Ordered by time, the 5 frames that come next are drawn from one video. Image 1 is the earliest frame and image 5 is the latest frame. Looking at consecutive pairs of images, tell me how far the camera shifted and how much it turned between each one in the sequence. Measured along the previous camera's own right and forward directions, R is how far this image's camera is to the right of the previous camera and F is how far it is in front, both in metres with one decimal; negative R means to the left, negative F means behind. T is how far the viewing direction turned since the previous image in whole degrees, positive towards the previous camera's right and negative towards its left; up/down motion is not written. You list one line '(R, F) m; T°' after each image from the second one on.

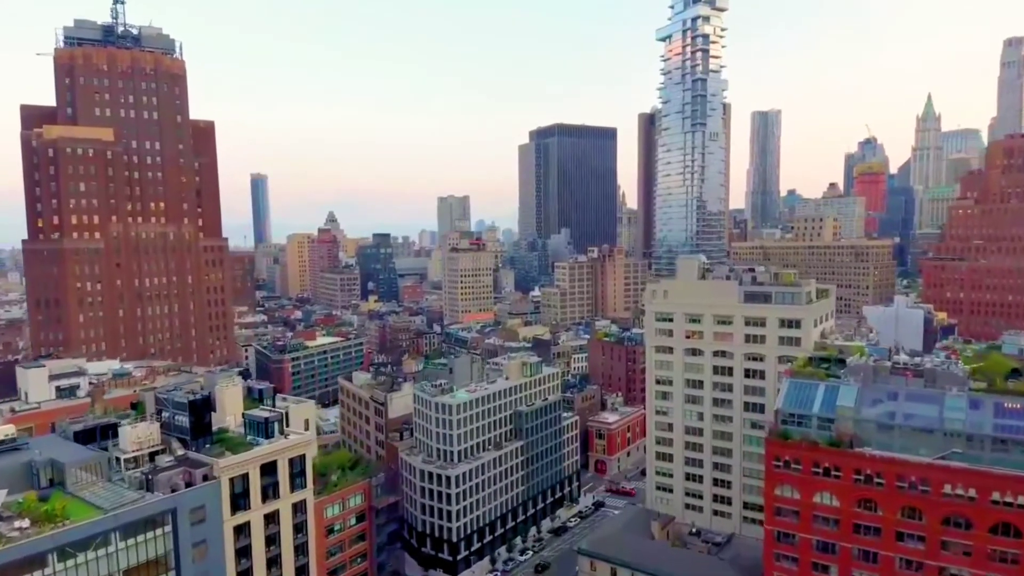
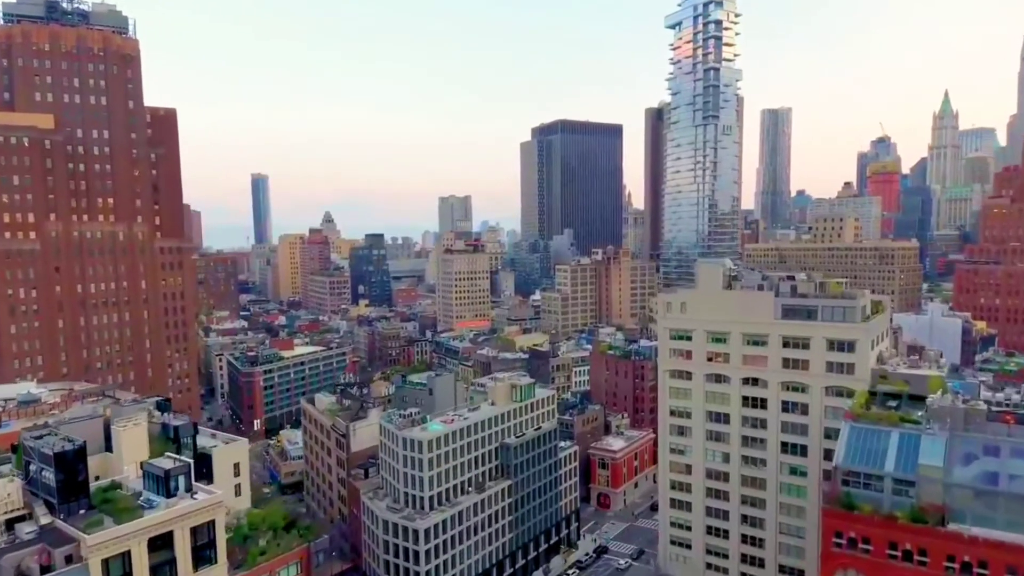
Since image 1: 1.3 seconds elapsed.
(+2.2, +14.1) m; 0°
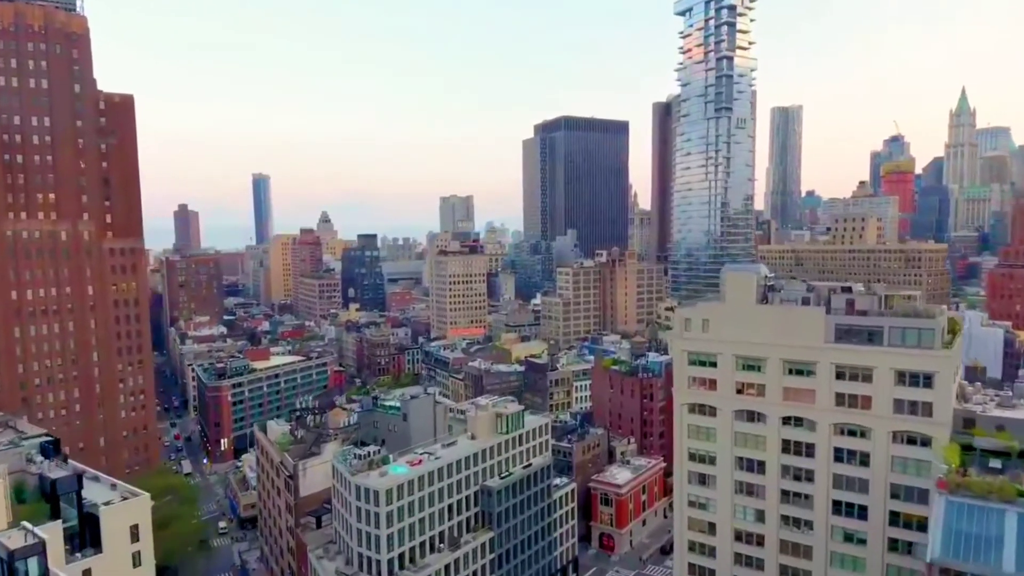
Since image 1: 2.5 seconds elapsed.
(+2.1, +12.8) m; 0°
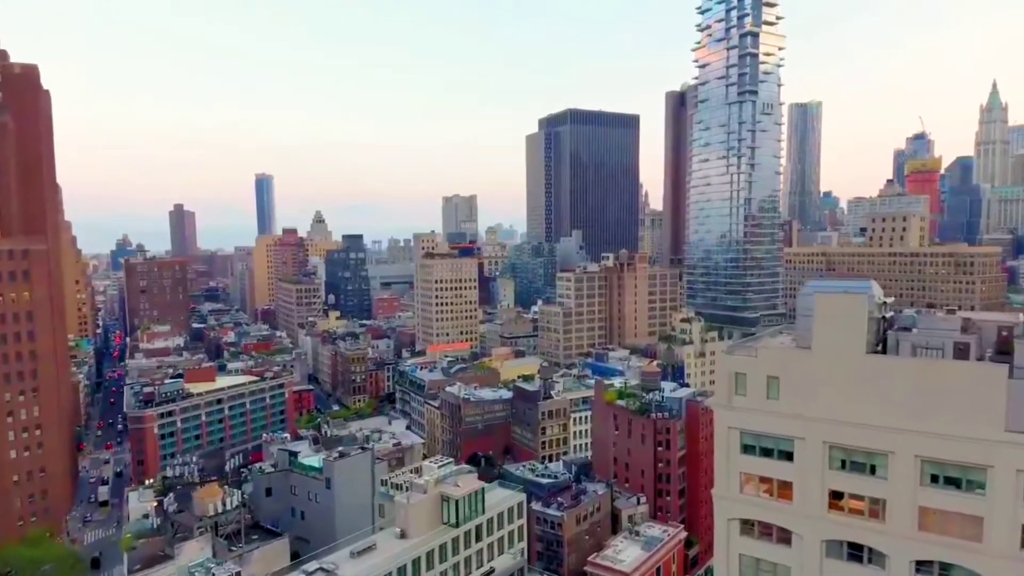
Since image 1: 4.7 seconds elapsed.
(+3.8, +21.1) m; -1°
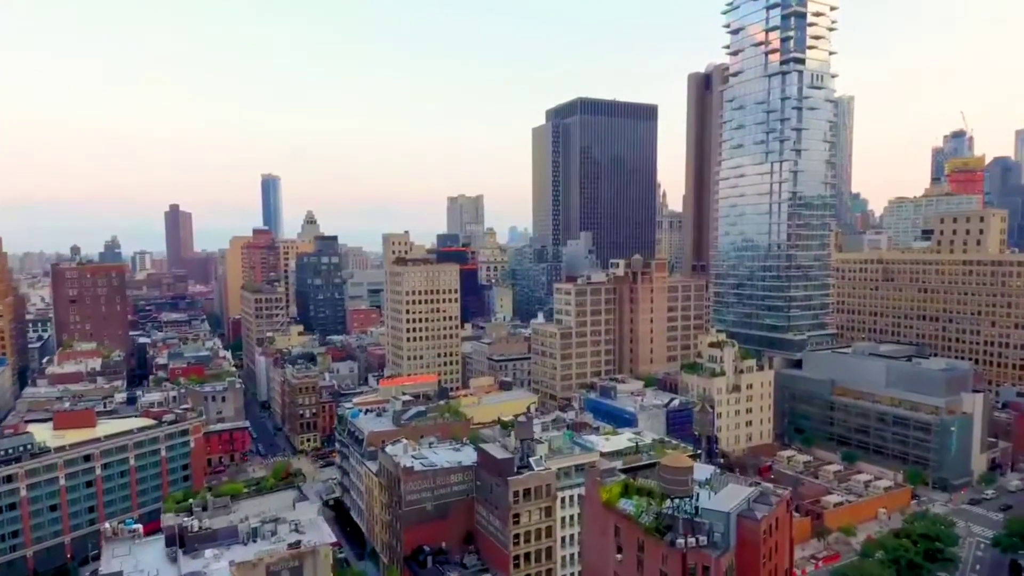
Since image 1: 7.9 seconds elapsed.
(+5.7, +29.4) m; -1°
